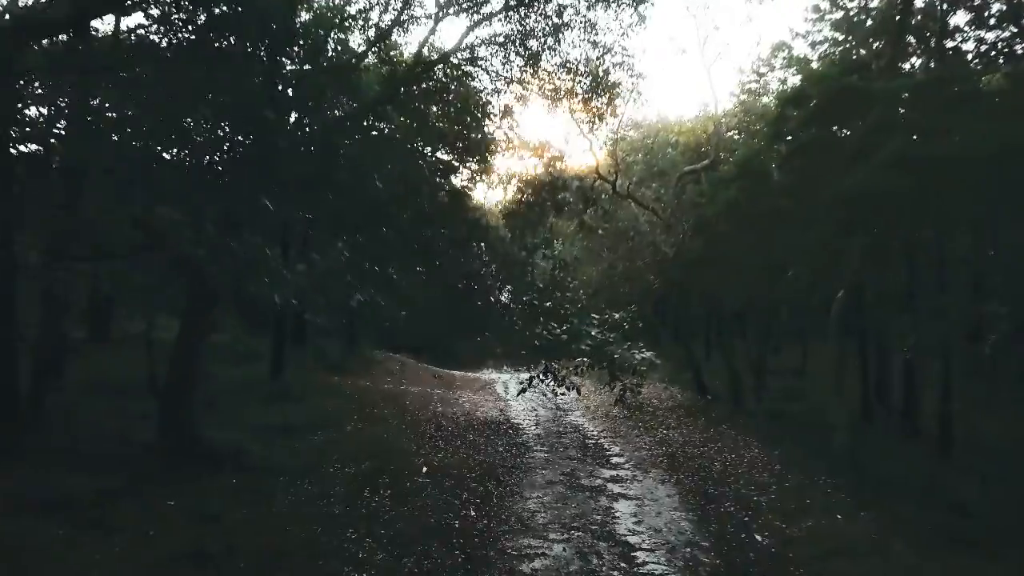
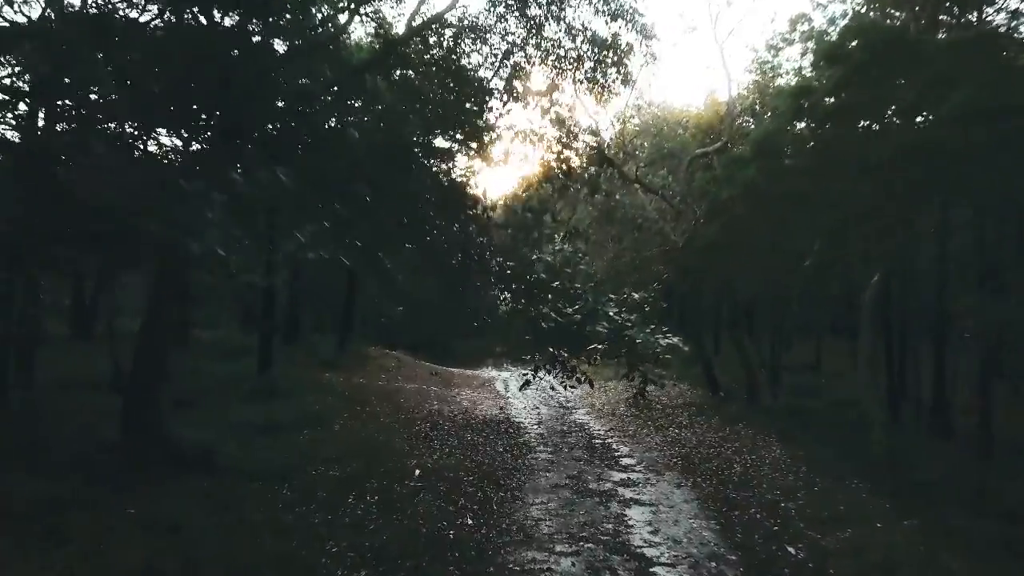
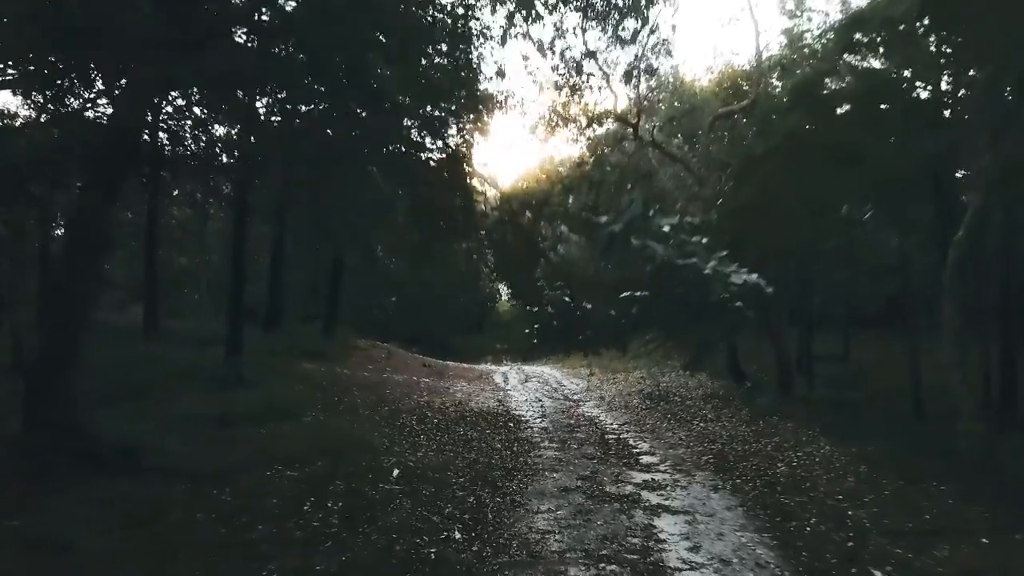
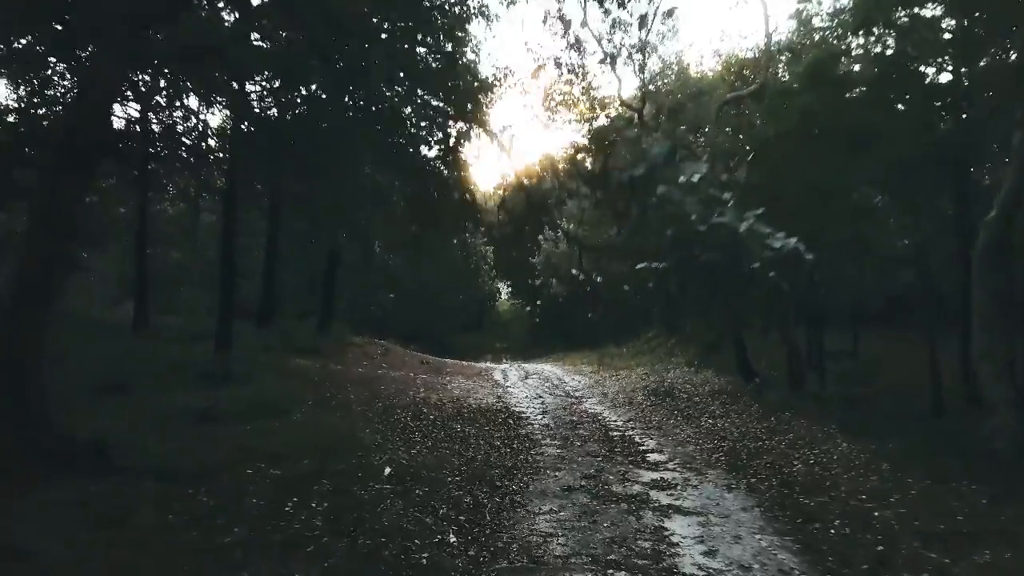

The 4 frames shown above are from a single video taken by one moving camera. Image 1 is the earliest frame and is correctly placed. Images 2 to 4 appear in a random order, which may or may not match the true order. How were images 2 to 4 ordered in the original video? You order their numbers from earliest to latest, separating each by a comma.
2, 3, 4
